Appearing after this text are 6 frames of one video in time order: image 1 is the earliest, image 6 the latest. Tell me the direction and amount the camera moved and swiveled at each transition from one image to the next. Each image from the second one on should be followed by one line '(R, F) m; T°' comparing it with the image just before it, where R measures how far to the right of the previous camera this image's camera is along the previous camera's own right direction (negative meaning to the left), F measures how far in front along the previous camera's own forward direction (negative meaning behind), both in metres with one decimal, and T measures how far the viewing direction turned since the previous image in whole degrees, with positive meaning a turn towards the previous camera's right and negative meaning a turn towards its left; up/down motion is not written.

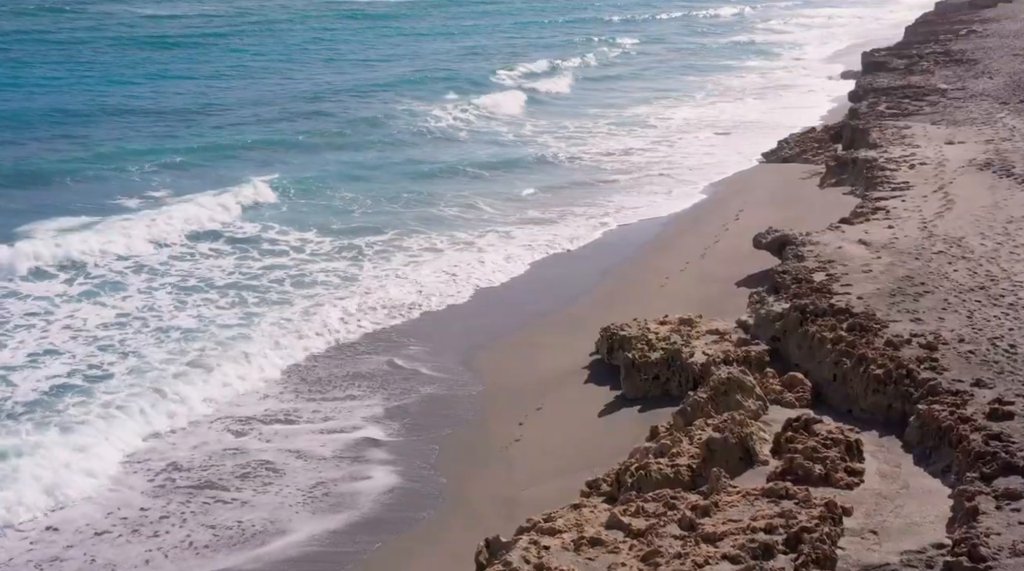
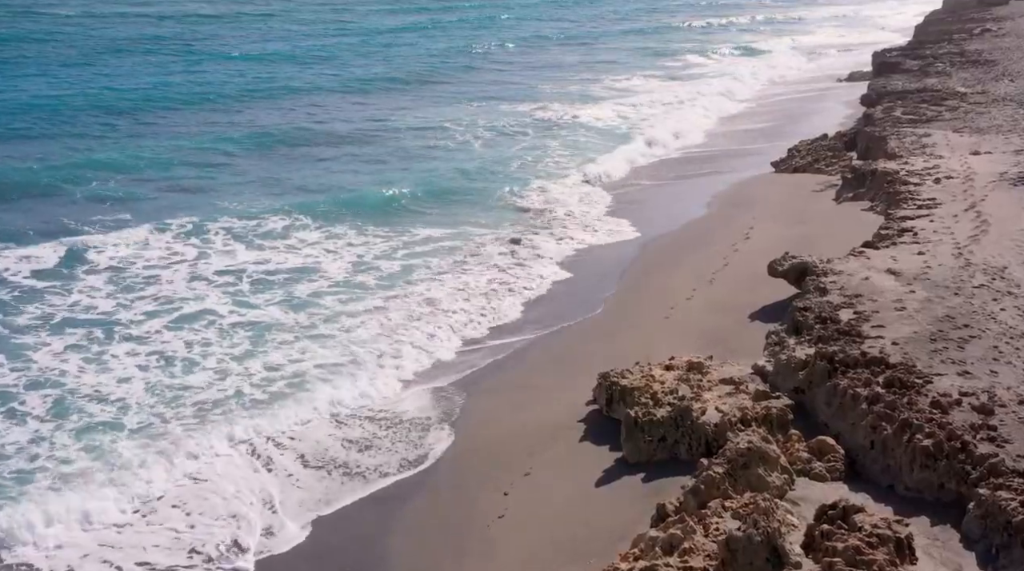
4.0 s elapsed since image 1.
(+0.1, +1.7) m; 0°
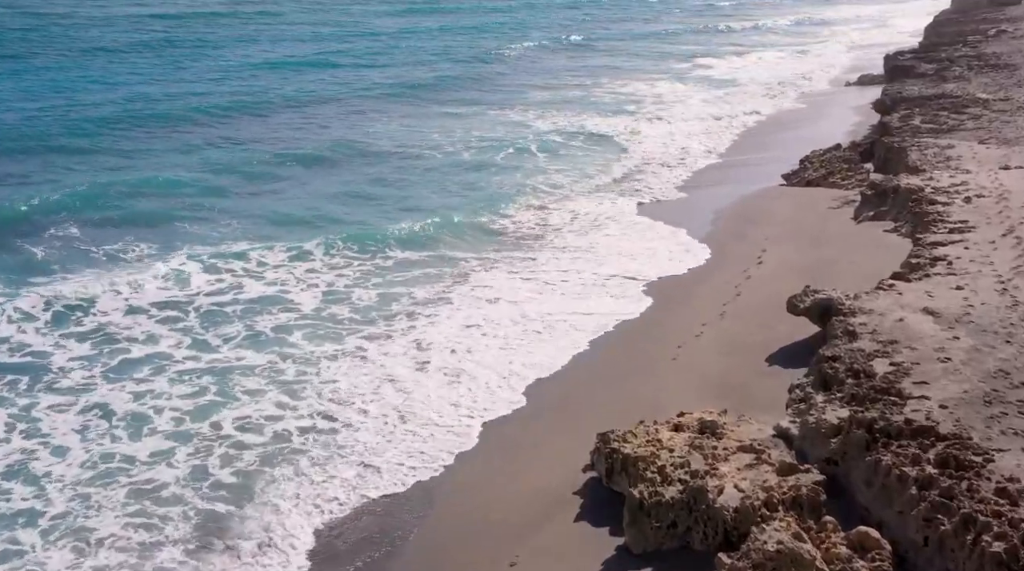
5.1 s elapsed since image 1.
(+0.1, +1.6) m; 0°
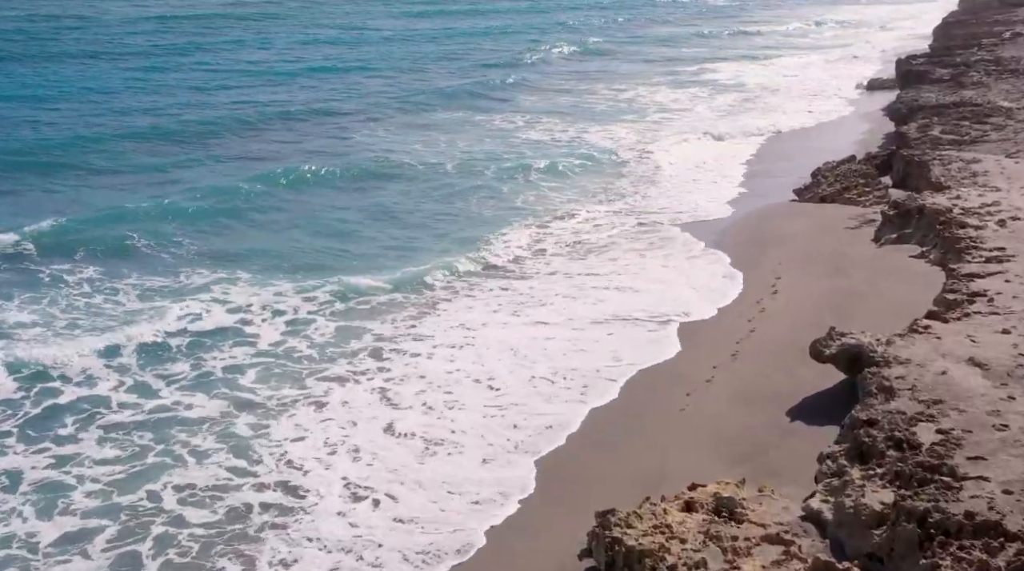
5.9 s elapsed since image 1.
(+0.1, +1.6) m; 0°
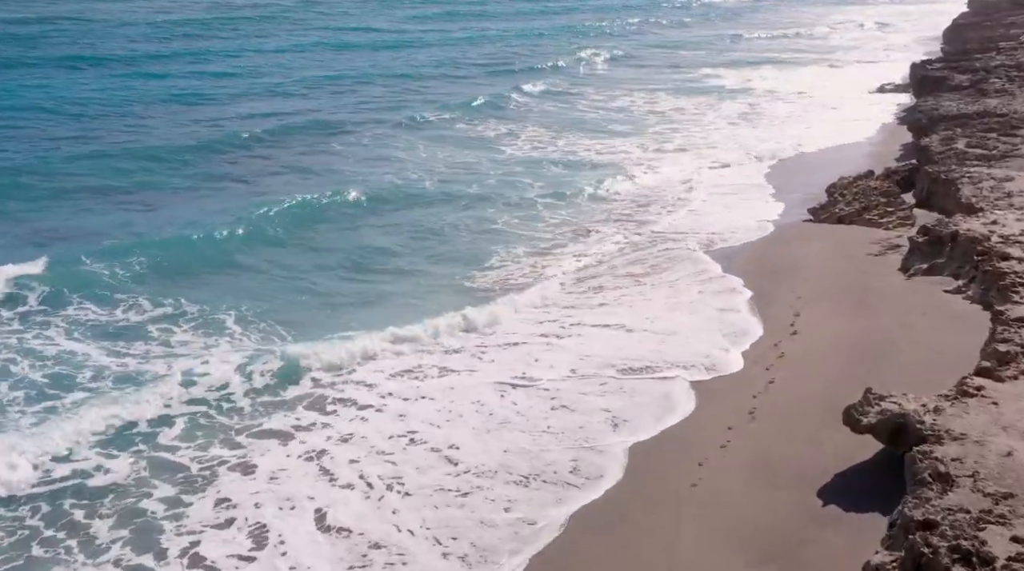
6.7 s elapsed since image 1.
(+0.1, +1.8) m; 0°
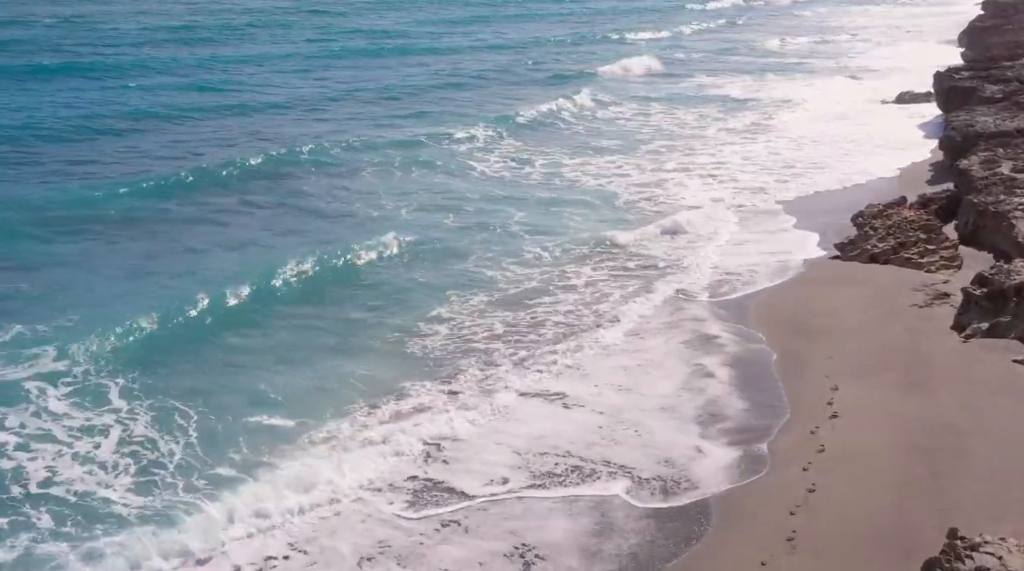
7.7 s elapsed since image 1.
(+0.2, +2.6) m; 0°
